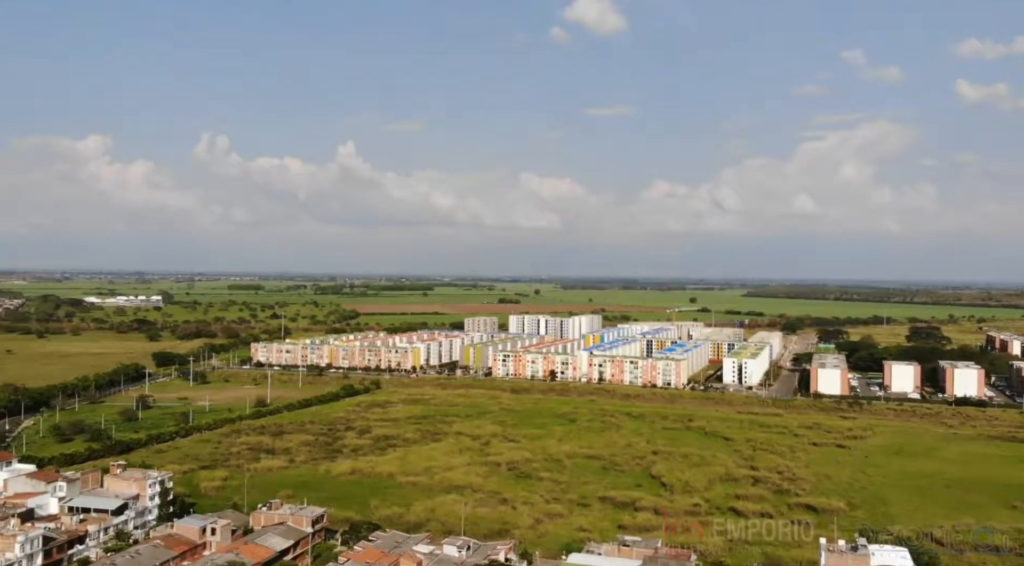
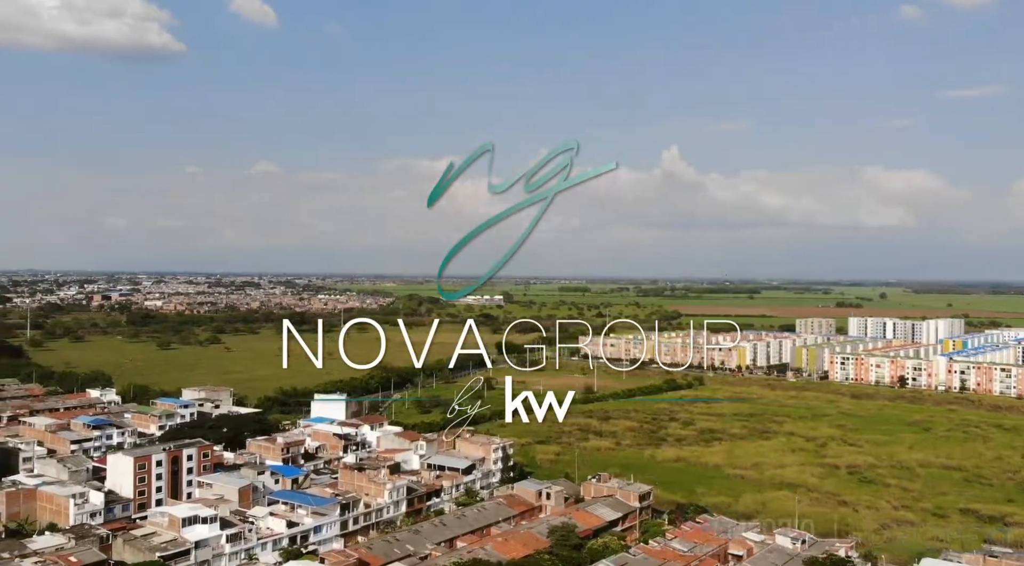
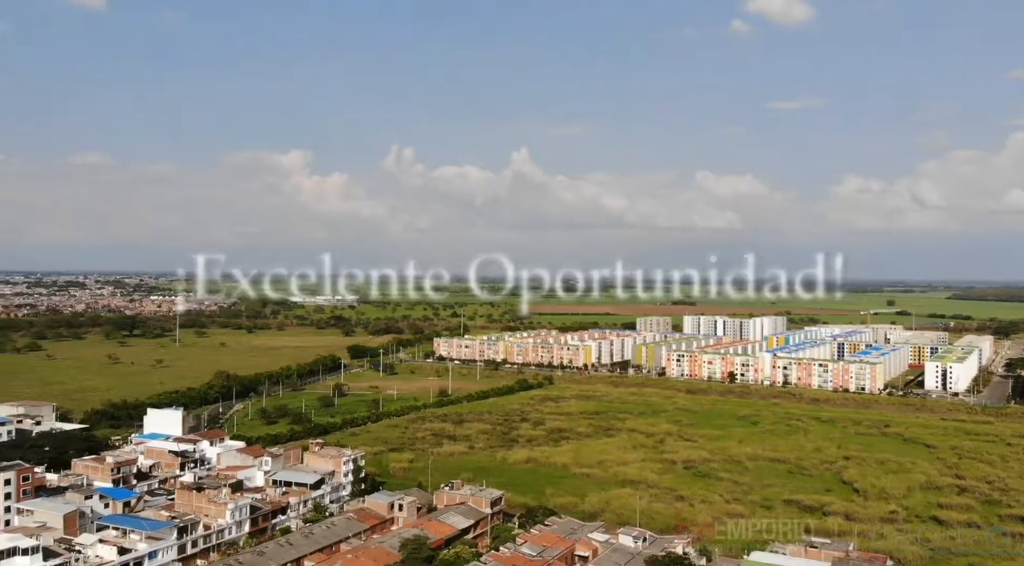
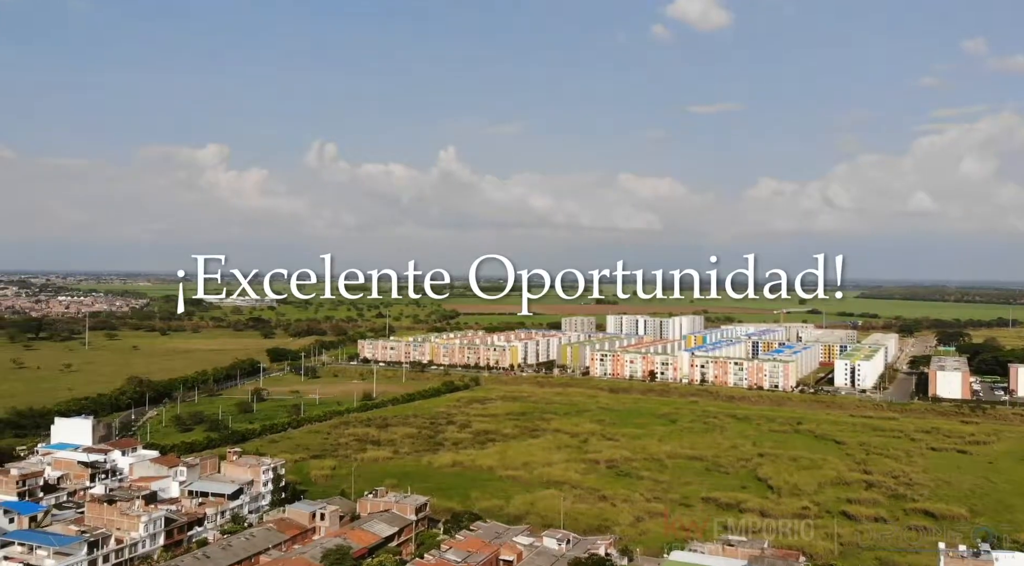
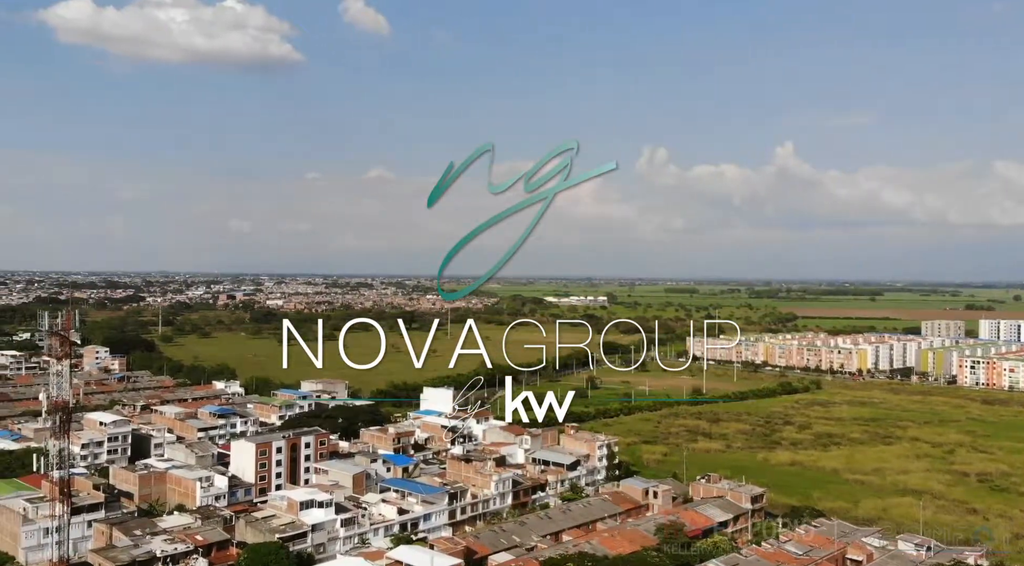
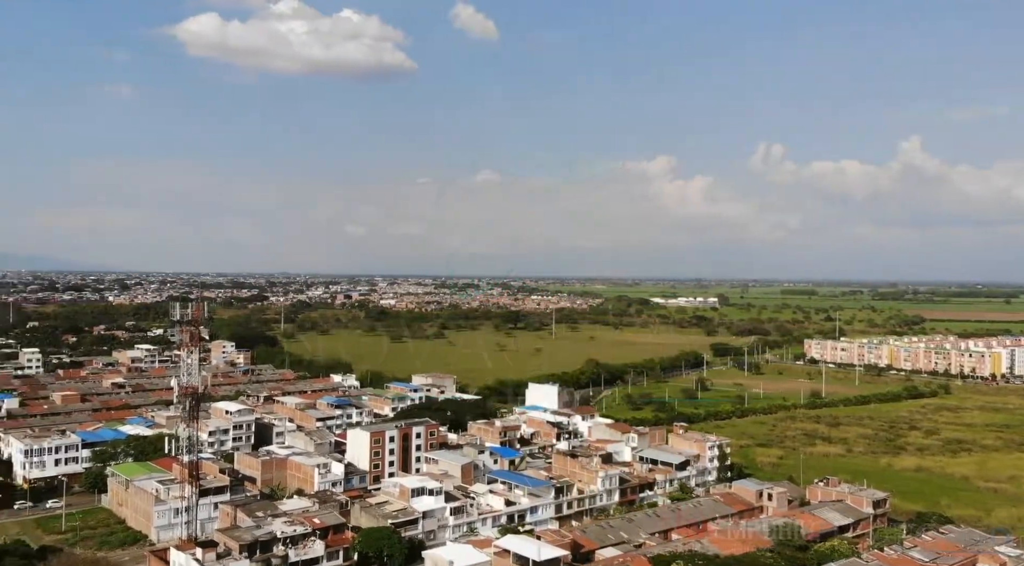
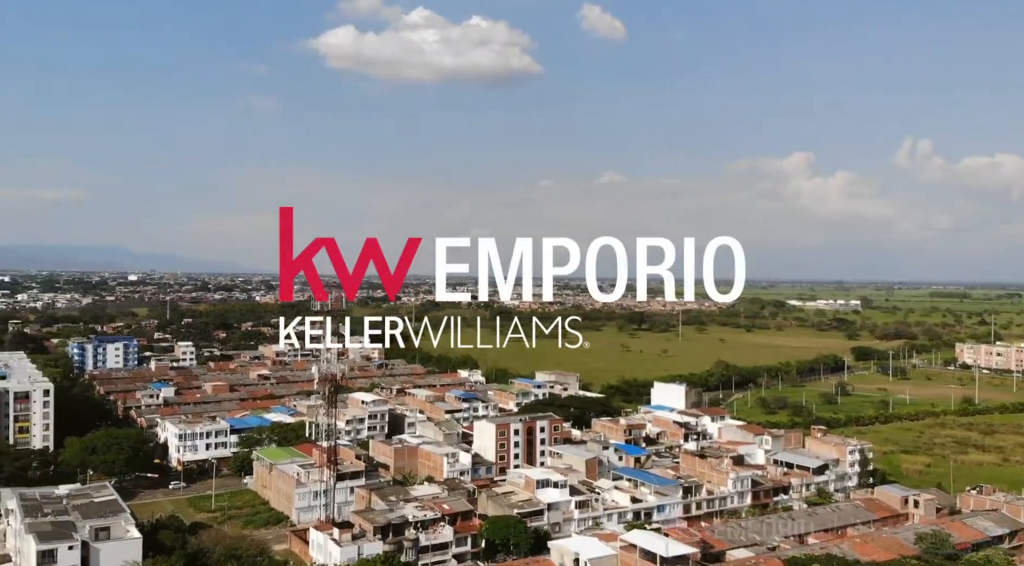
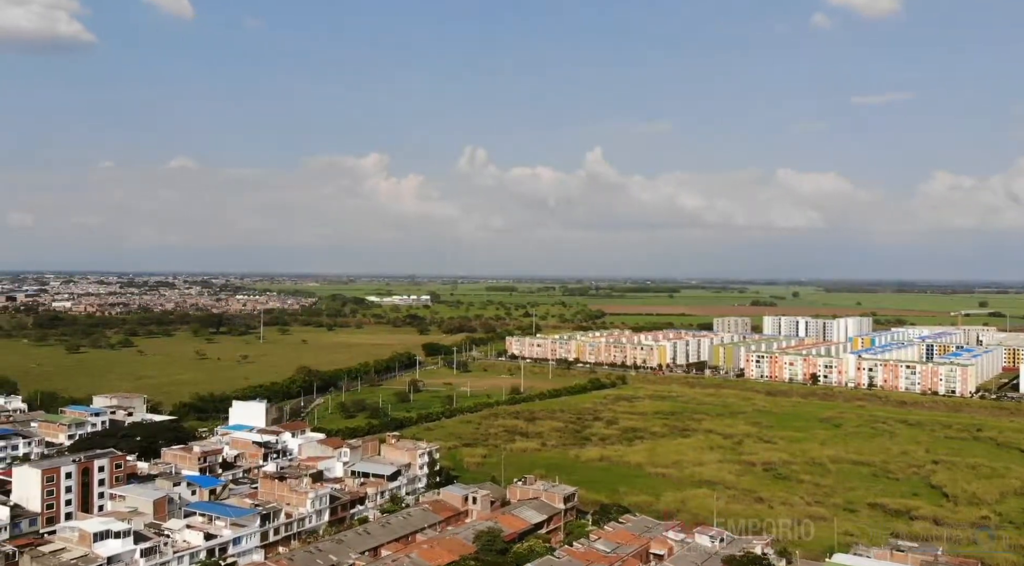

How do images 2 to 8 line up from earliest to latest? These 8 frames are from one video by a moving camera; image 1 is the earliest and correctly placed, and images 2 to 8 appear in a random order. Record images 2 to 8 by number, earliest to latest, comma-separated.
4, 3, 8, 2, 5, 6, 7
